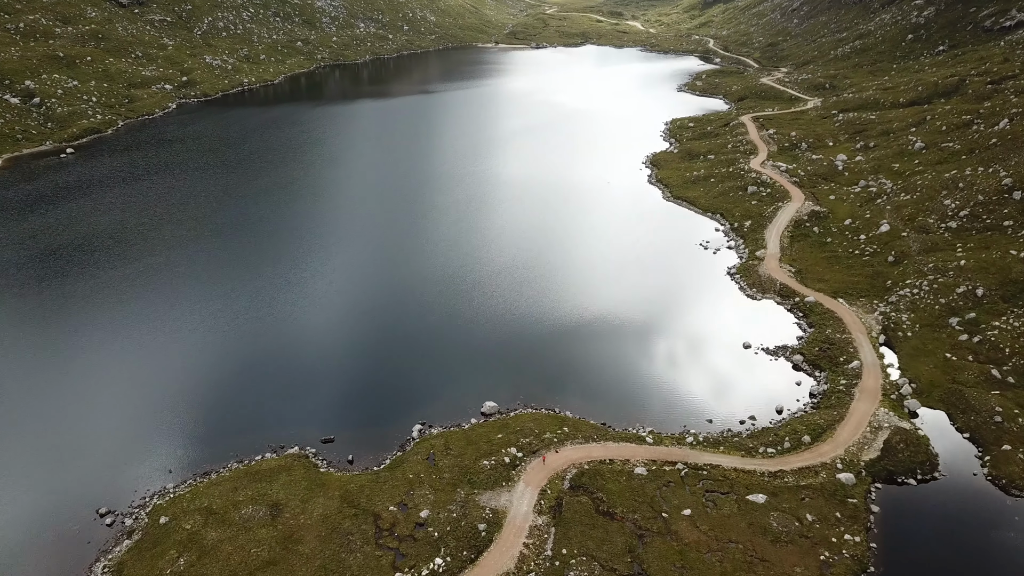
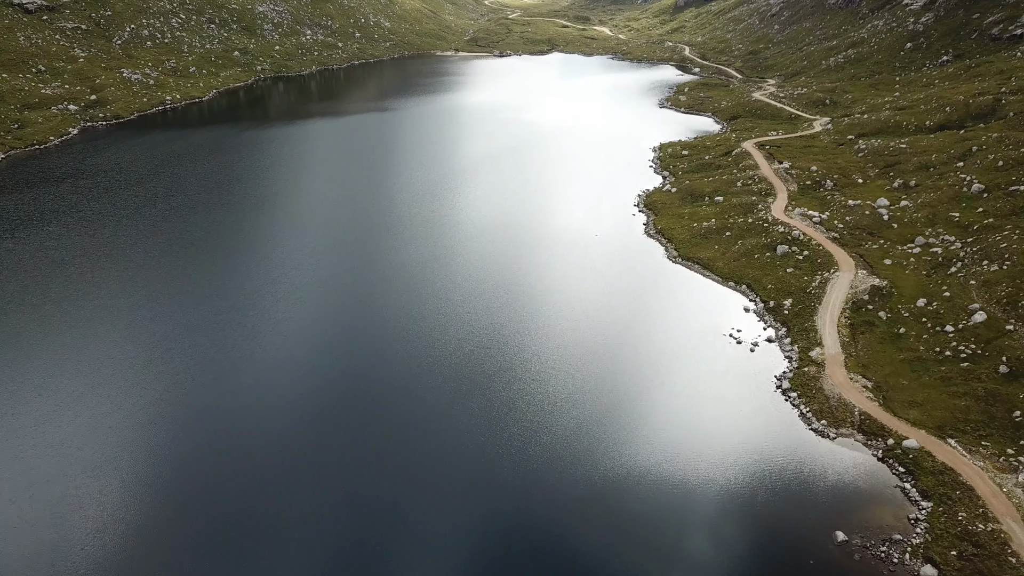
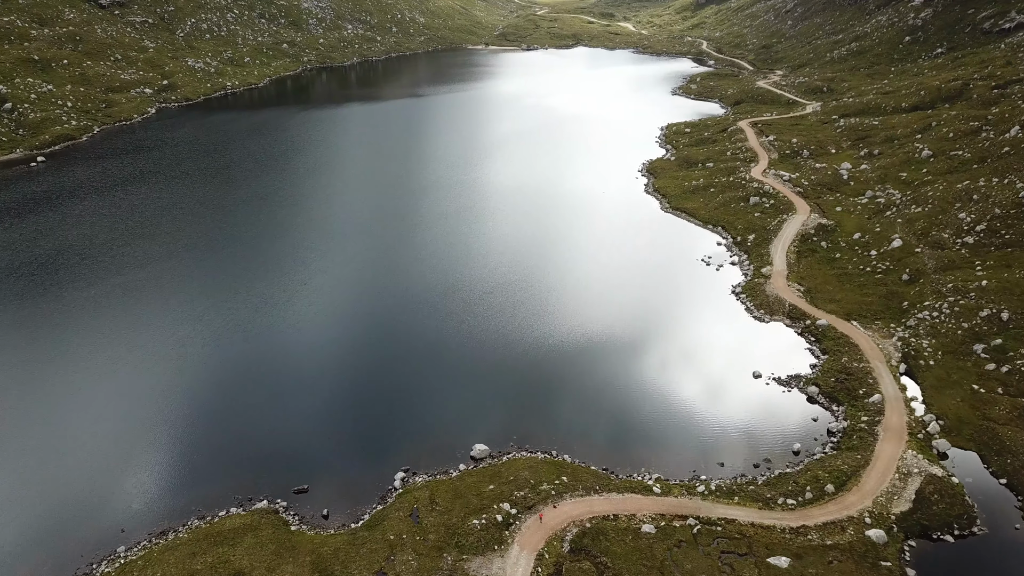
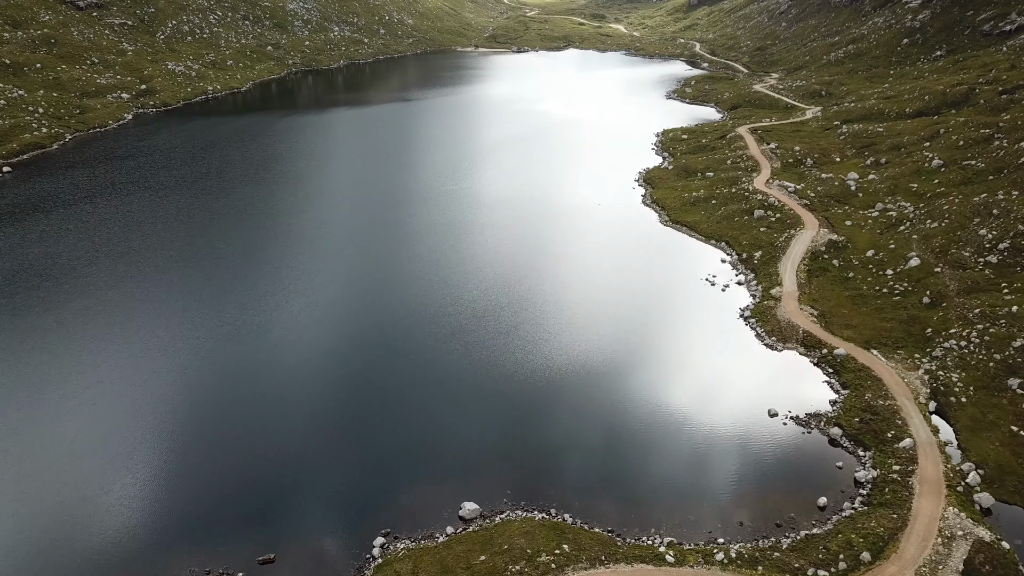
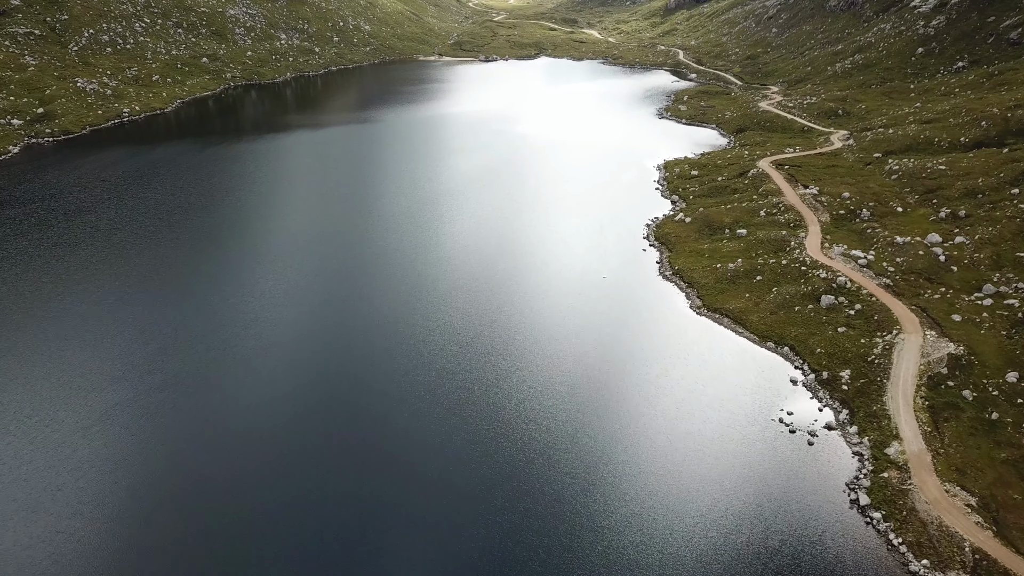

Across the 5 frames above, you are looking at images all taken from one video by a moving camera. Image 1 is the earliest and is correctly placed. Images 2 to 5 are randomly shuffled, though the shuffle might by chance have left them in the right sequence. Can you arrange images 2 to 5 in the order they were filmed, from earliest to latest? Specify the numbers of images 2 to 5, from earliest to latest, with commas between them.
3, 4, 2, 5
